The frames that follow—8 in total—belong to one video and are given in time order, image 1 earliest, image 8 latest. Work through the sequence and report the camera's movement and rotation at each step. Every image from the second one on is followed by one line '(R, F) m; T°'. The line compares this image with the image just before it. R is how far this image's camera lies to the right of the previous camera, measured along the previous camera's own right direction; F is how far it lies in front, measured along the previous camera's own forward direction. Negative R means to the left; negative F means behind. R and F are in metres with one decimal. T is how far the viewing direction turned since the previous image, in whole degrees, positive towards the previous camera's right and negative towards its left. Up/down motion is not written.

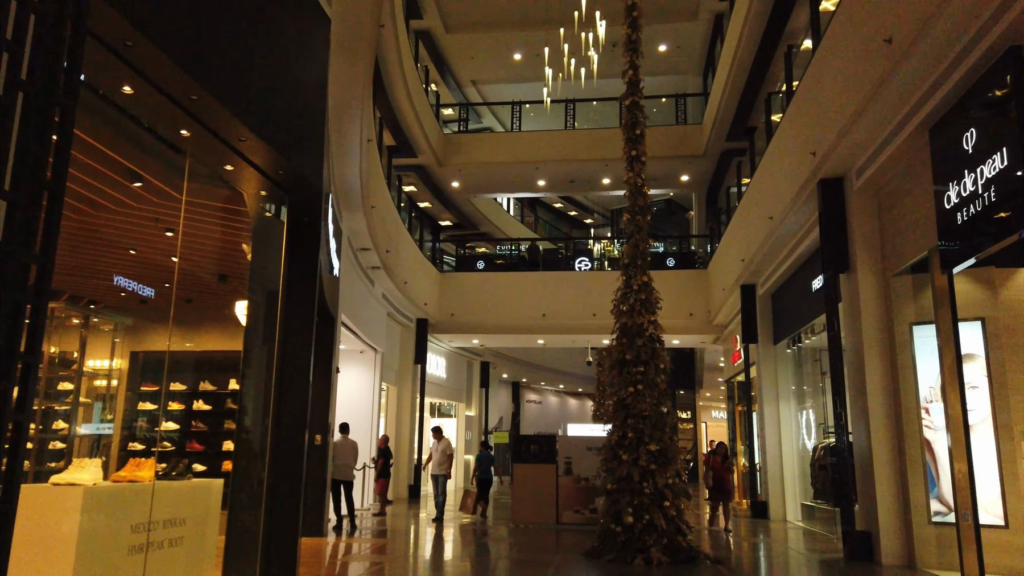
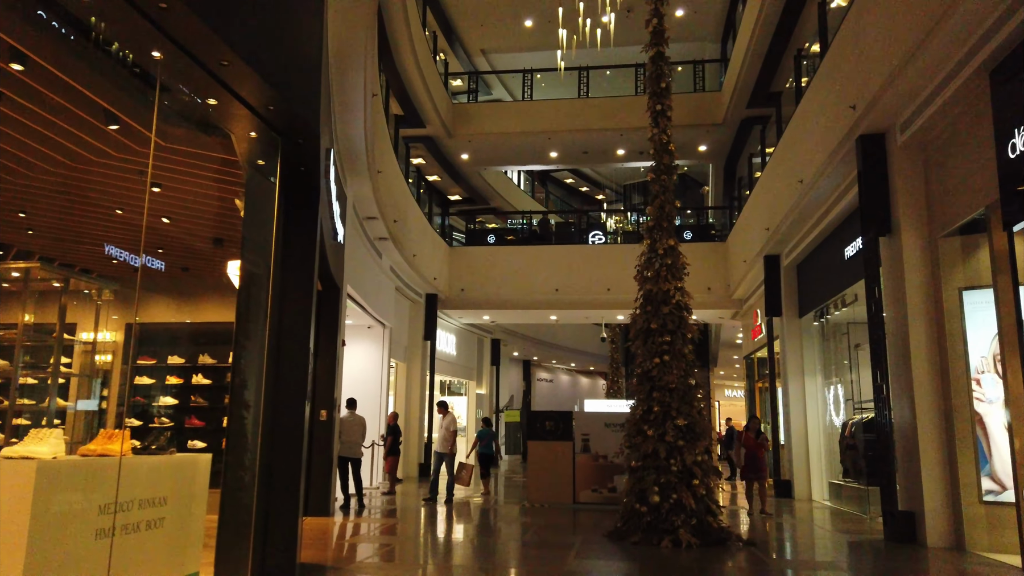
(-0.1, +0.5) m; -1°
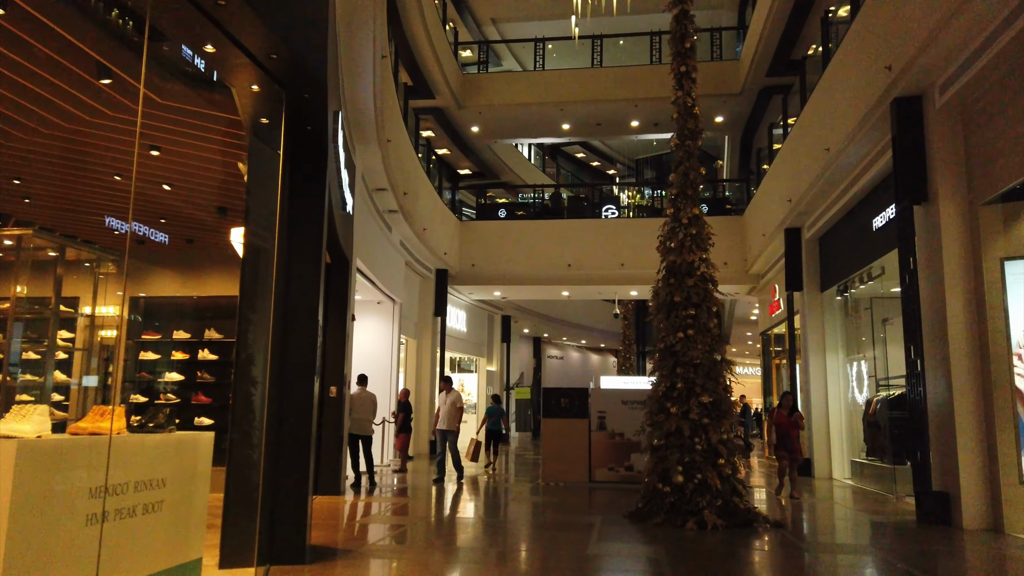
(-0.1, +0.3) m; -1°
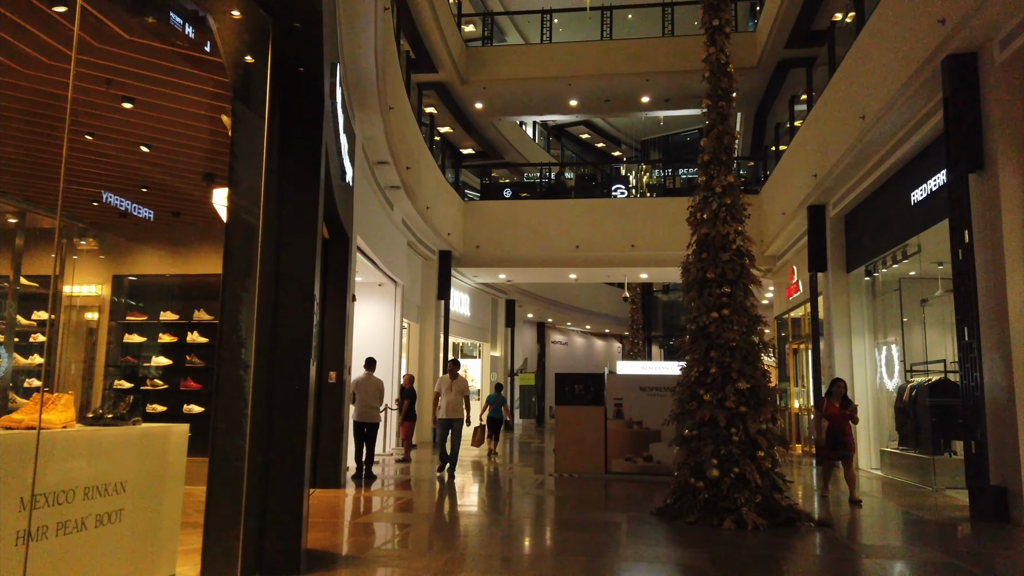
(-0.1, +0.6) m; 0°
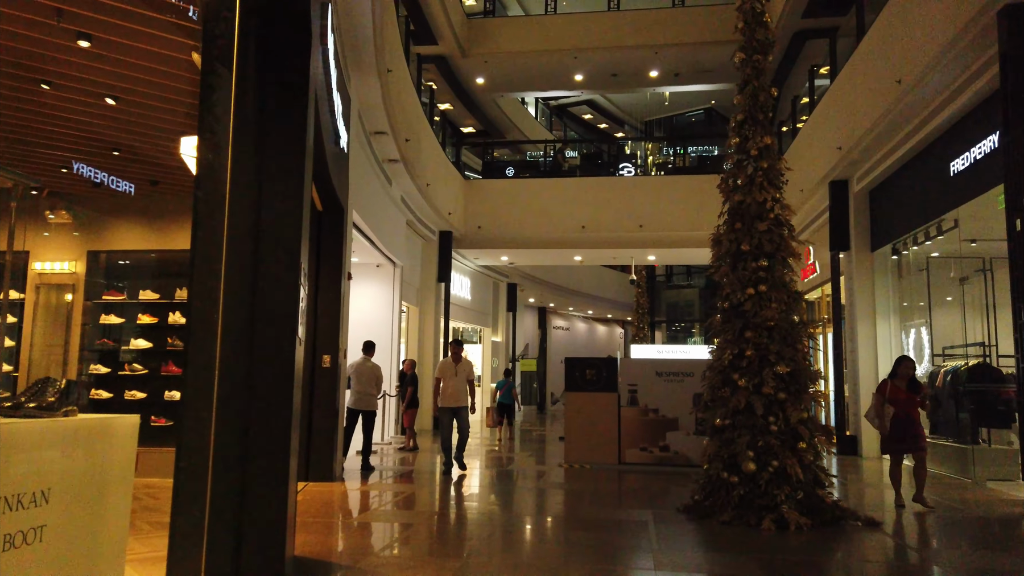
(-0.1, +0.6) m; 0°
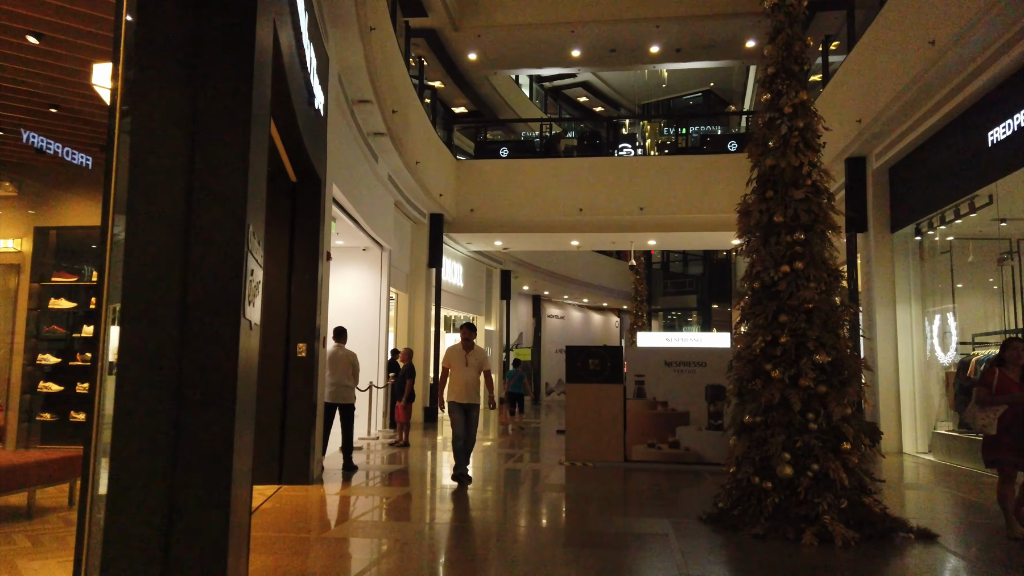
(0.0, +0.7) m; +1°
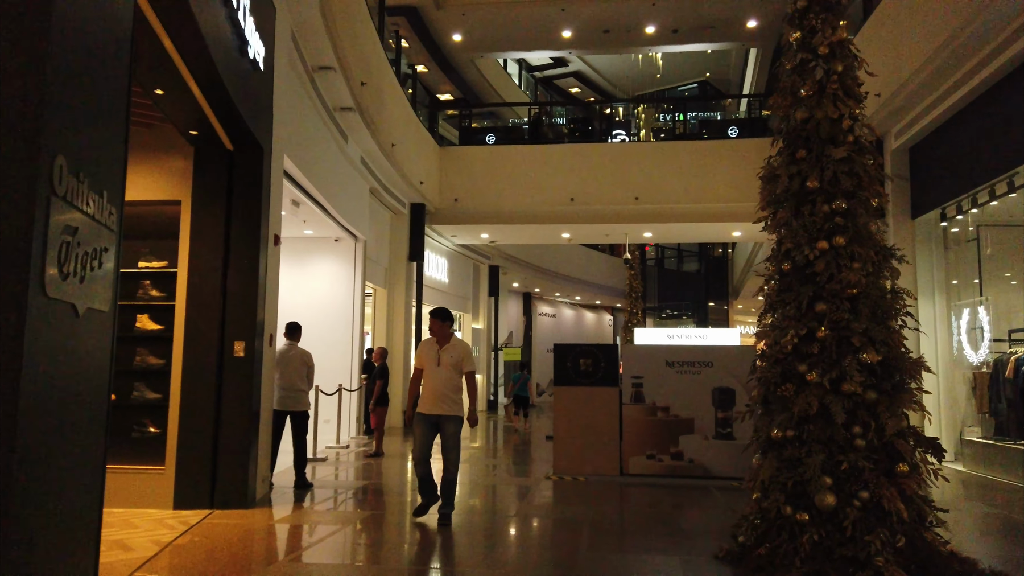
(+0.1, +0.9) m; +1°
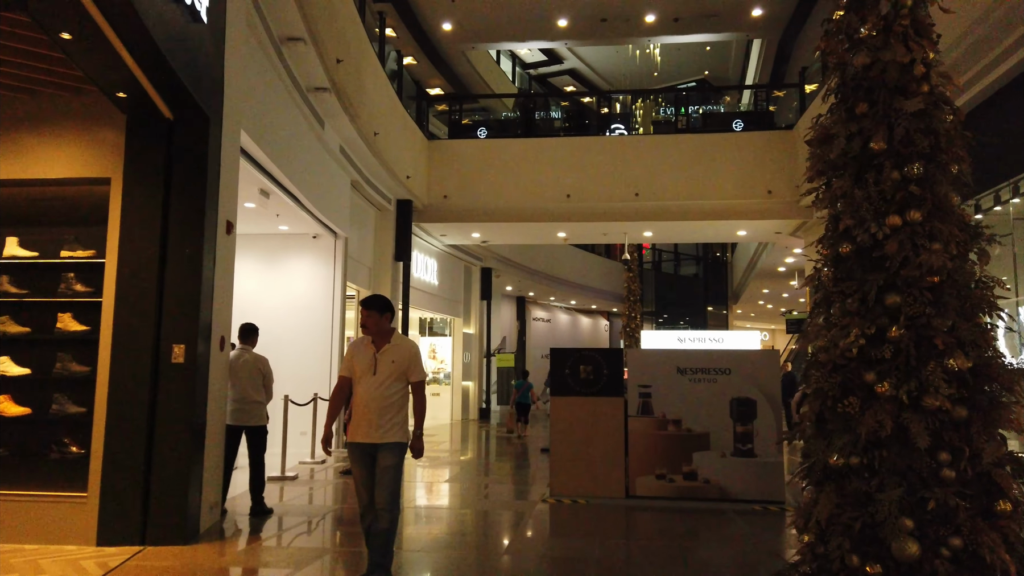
(0.0, +0.8) m; 0°
